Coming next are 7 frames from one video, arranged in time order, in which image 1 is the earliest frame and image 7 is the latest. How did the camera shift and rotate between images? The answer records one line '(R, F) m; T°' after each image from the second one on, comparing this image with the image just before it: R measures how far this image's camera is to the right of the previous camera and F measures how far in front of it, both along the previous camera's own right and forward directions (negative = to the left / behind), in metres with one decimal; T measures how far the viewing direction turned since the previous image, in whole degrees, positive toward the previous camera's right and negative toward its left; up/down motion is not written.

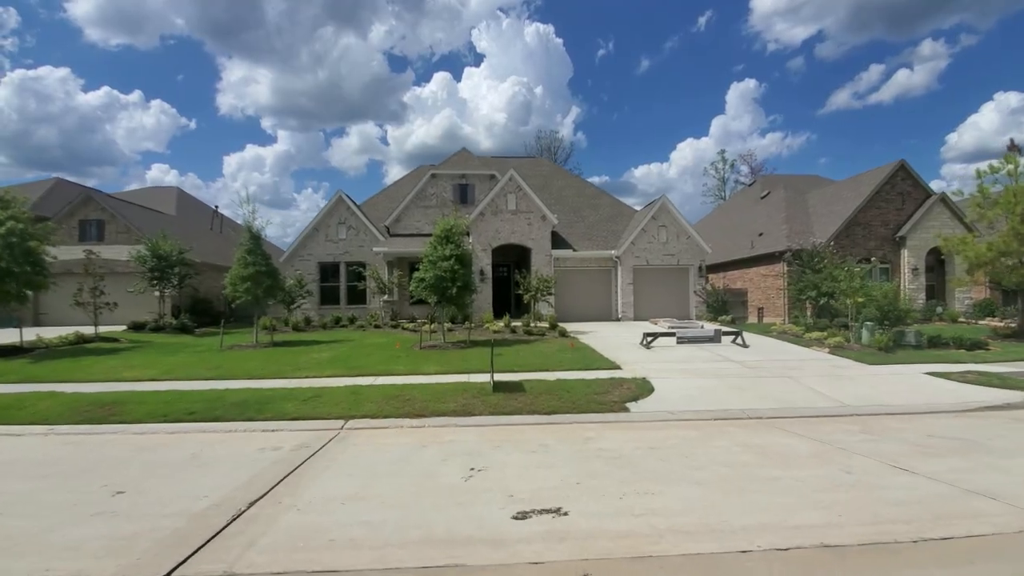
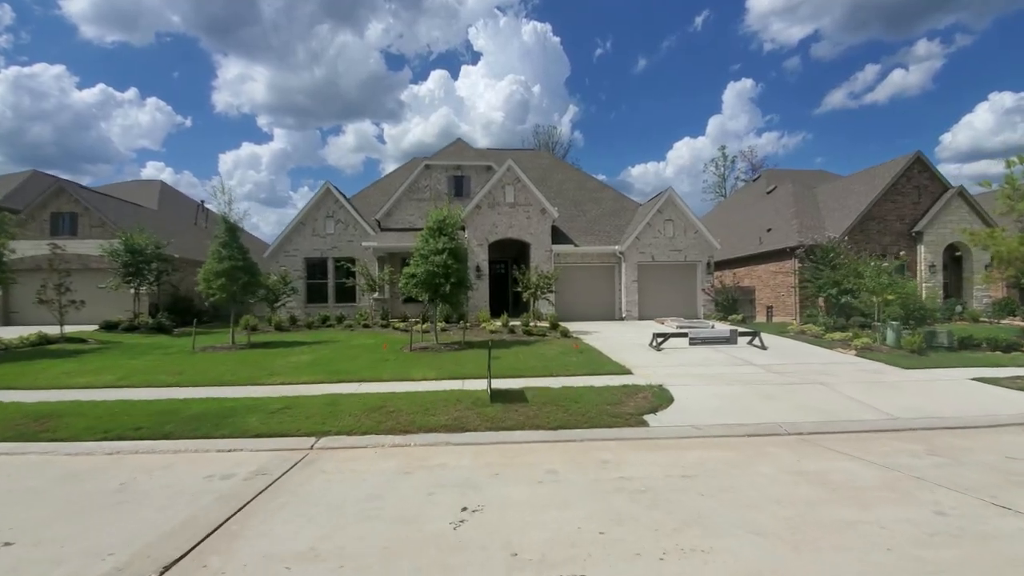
(-0.1, +1.3) m; 0°
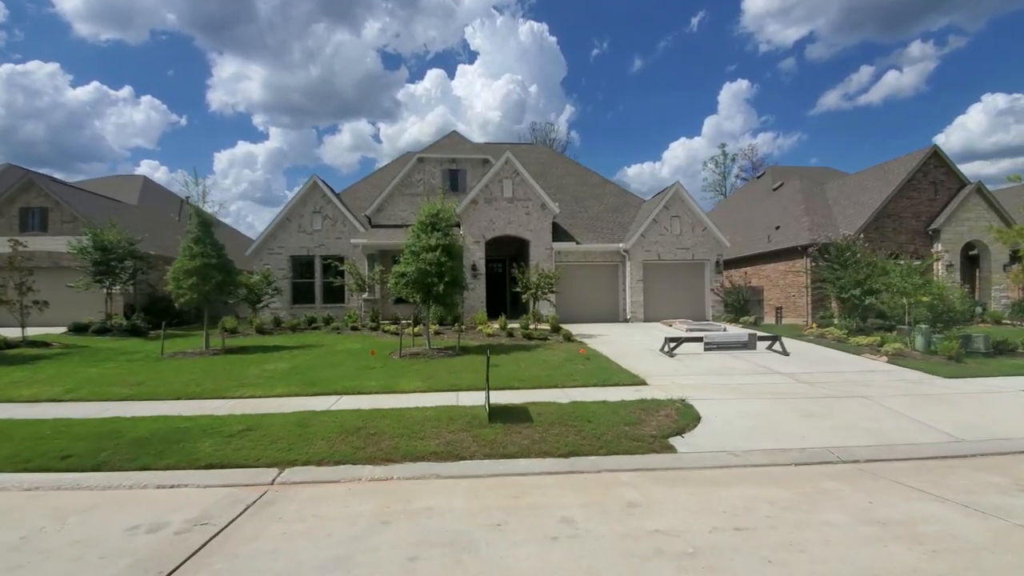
(-0.1, +1.3) m; 0°
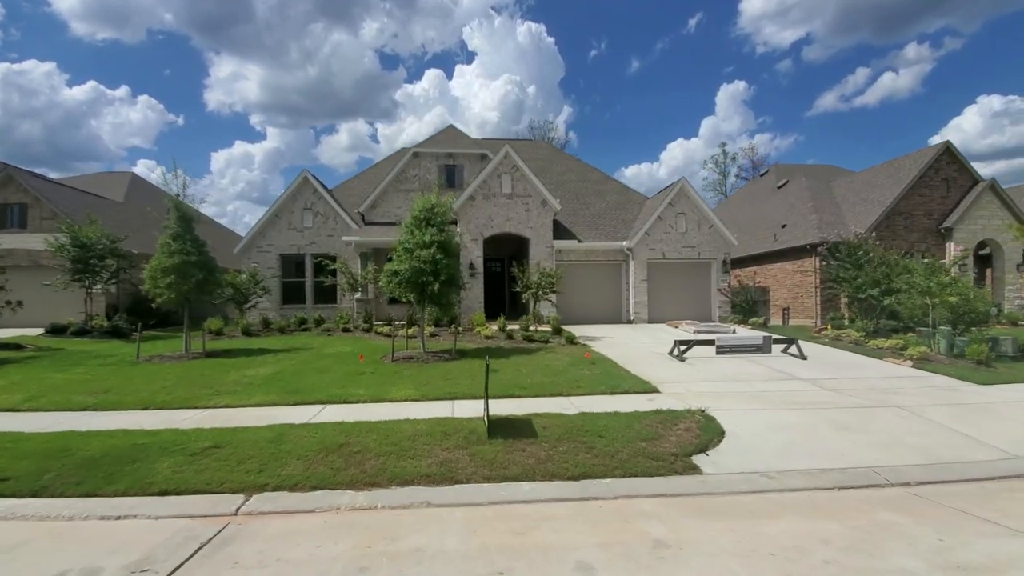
(-0.1, +0.8) m; 0°
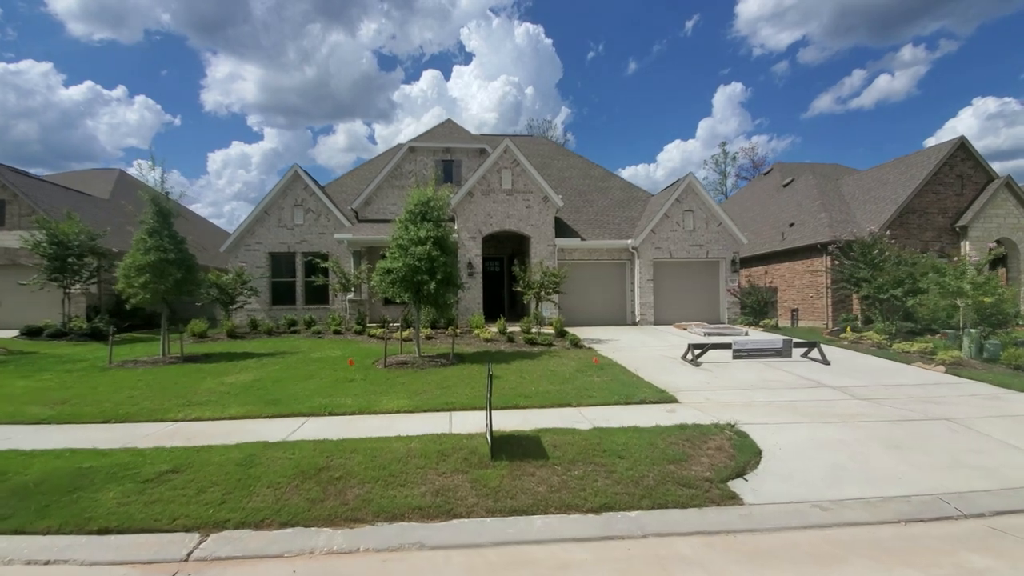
(-0.1, +0.9) m; 0°
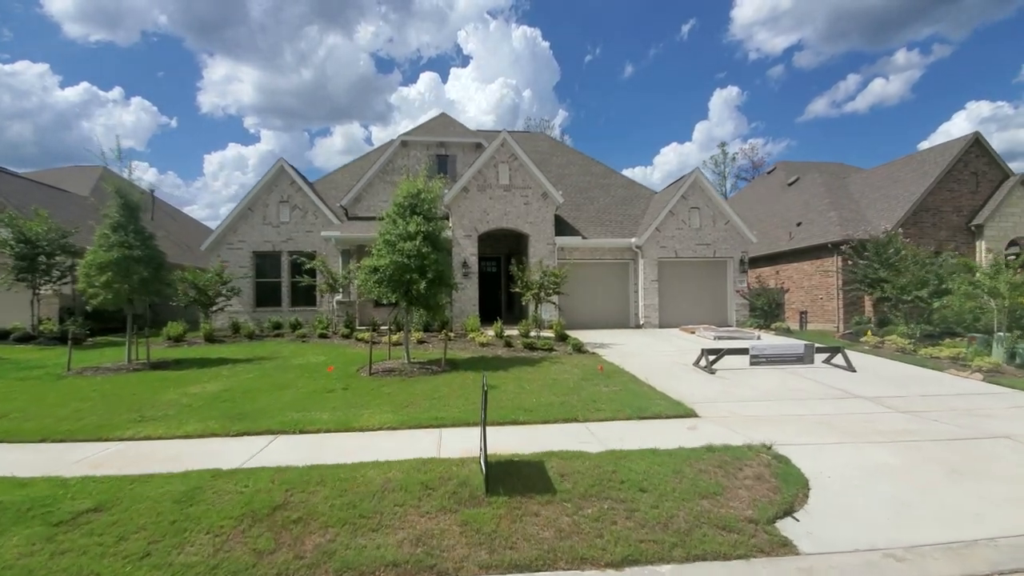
(0.0, +1.0) m; 0°
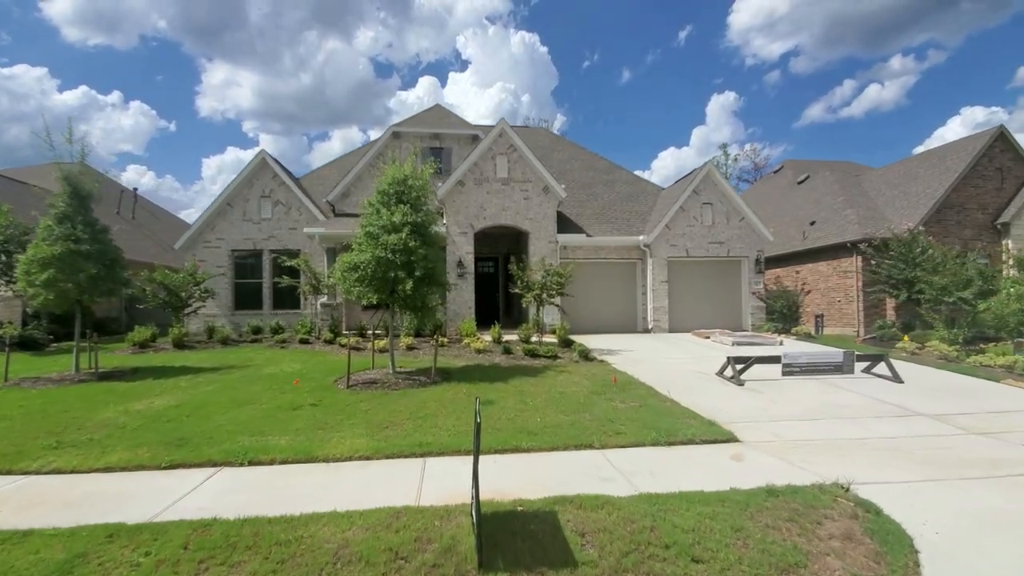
(0.0, +1.3) m; 0°
